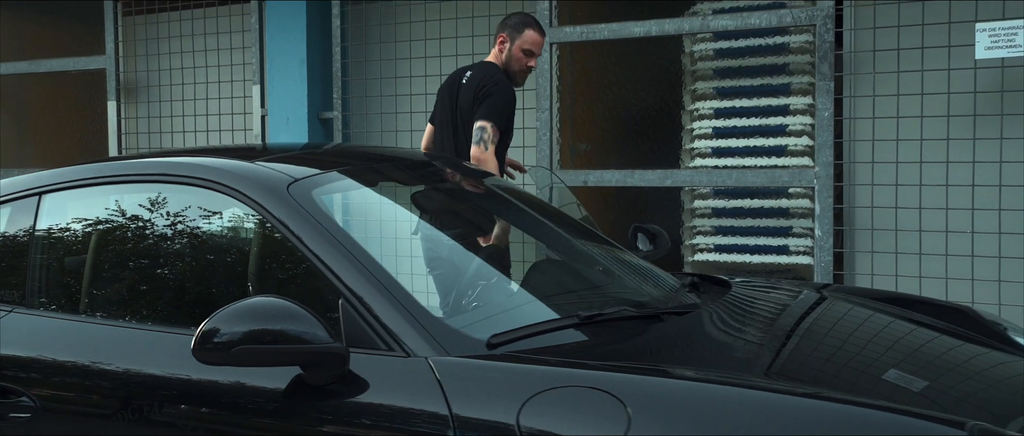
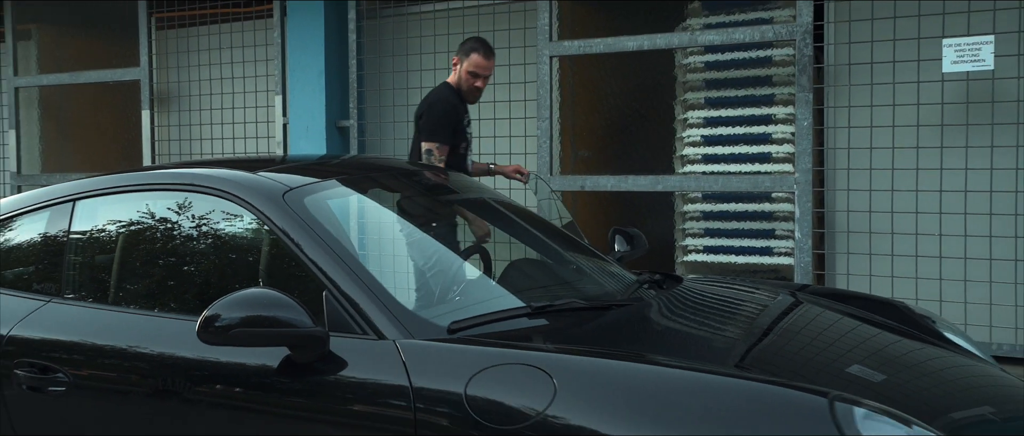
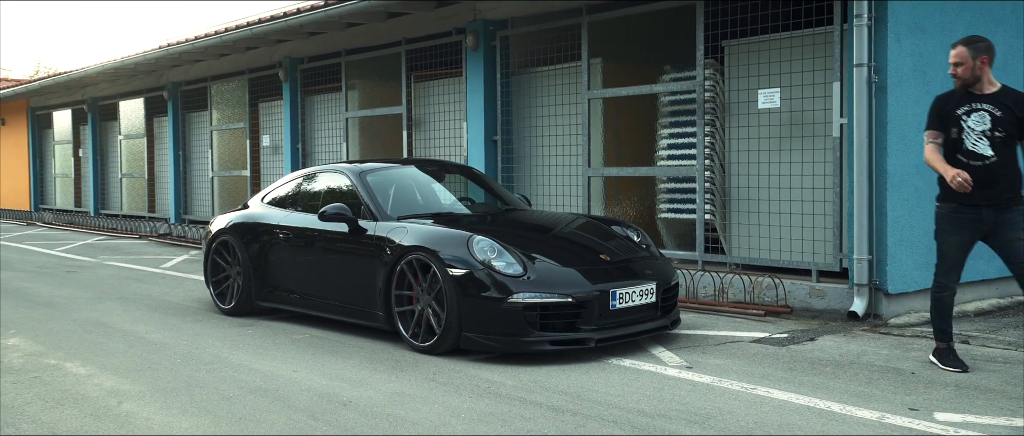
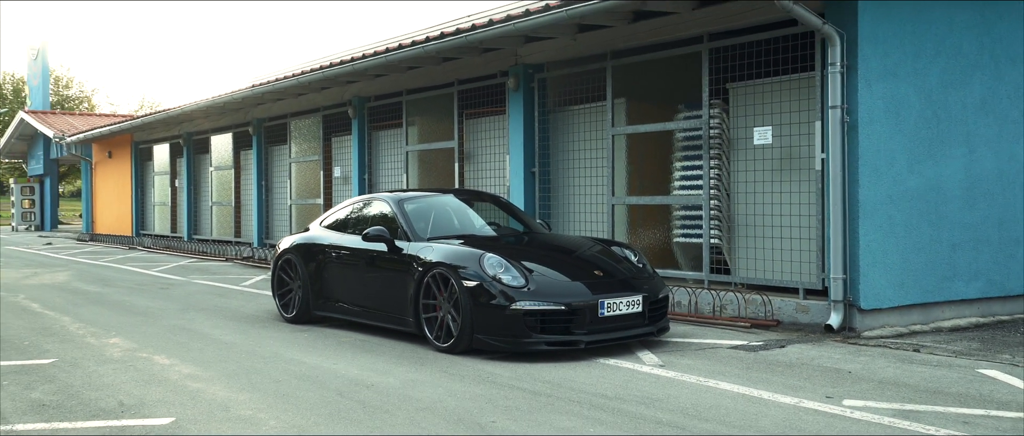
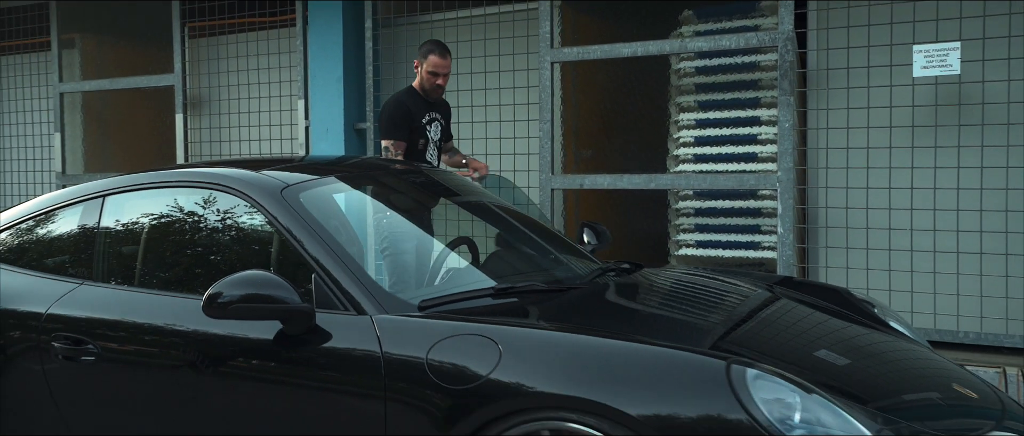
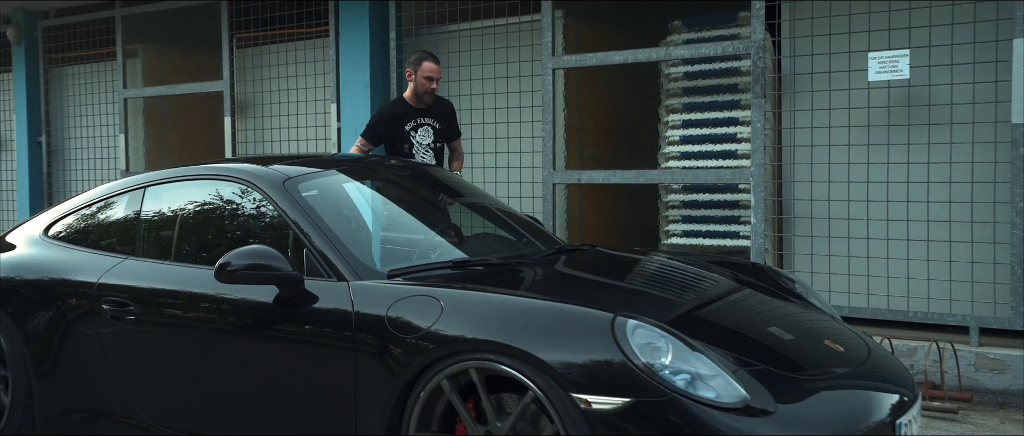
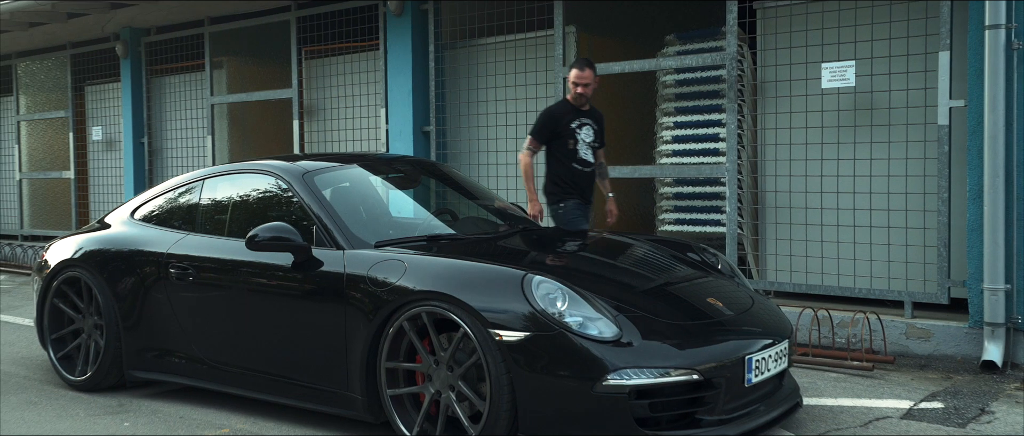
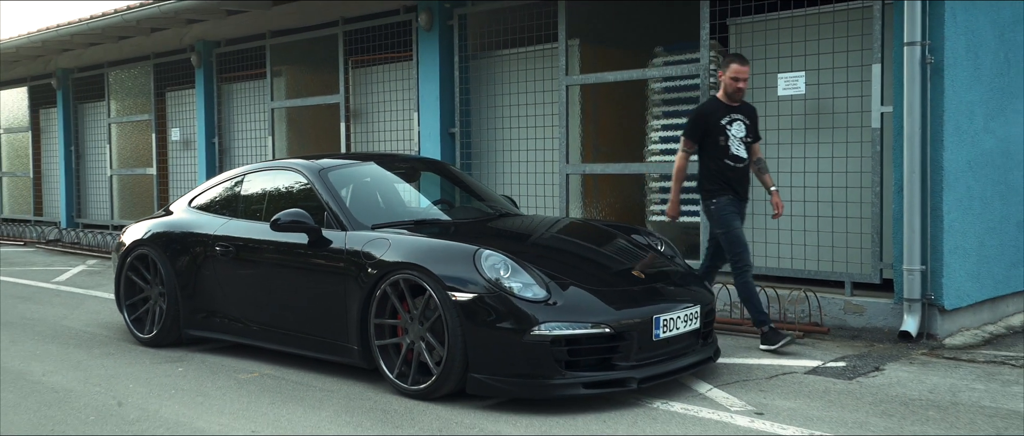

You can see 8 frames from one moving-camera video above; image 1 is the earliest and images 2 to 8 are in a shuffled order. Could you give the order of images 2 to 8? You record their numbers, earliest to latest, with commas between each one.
2, 5, 6, 7, 8, 3, 4
